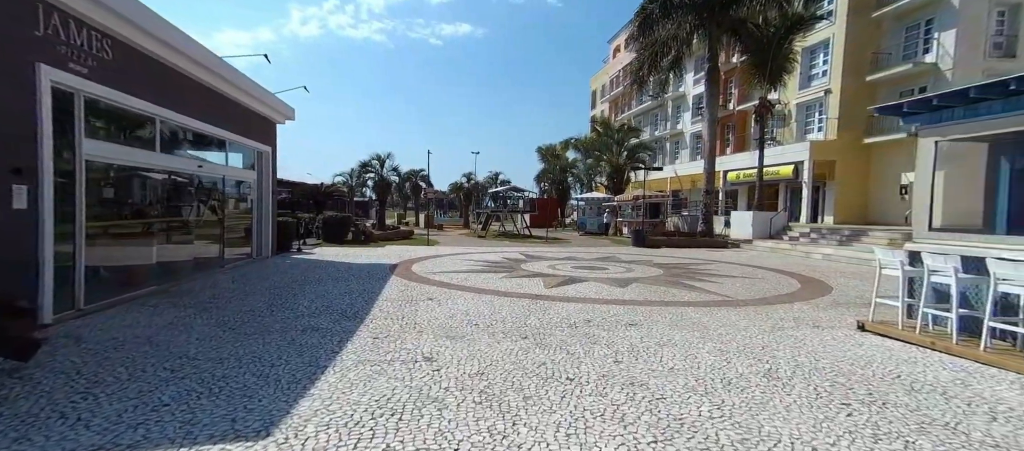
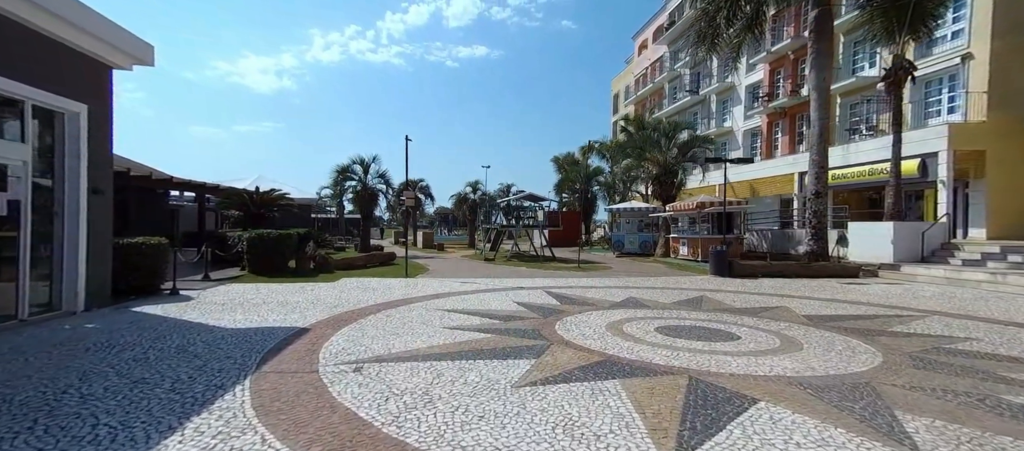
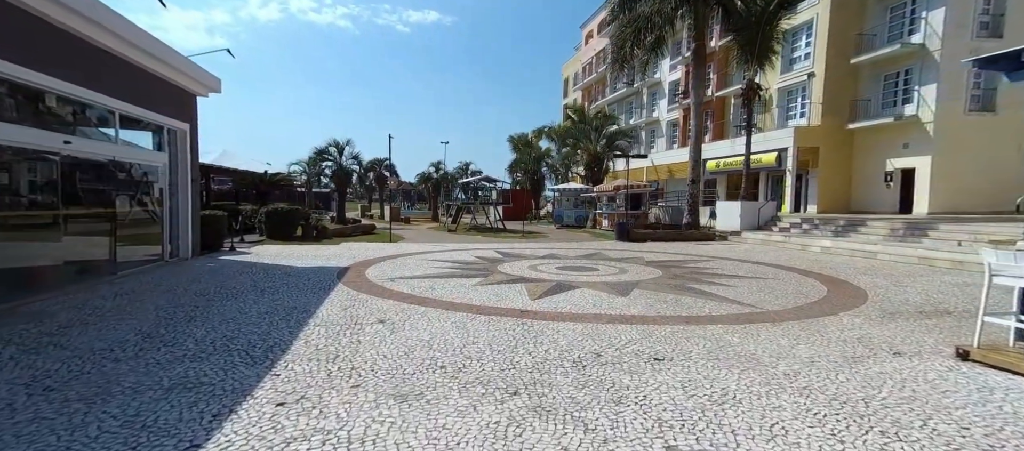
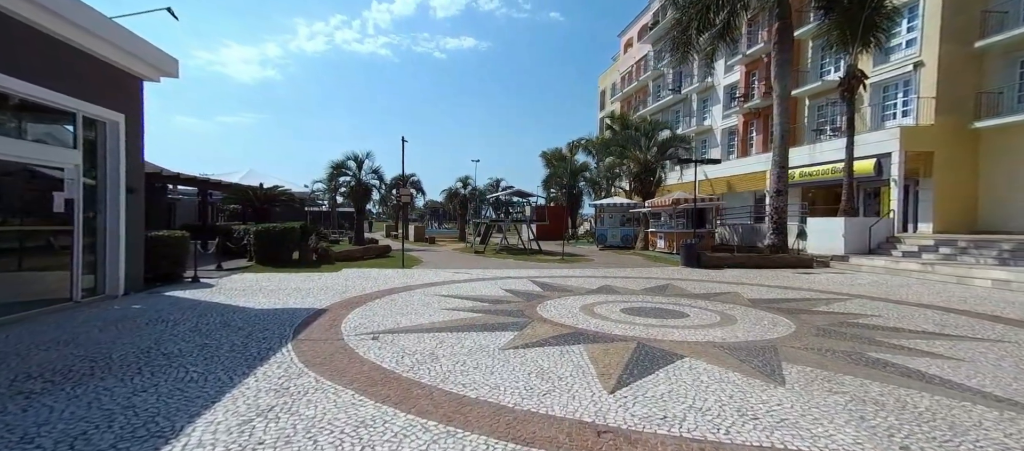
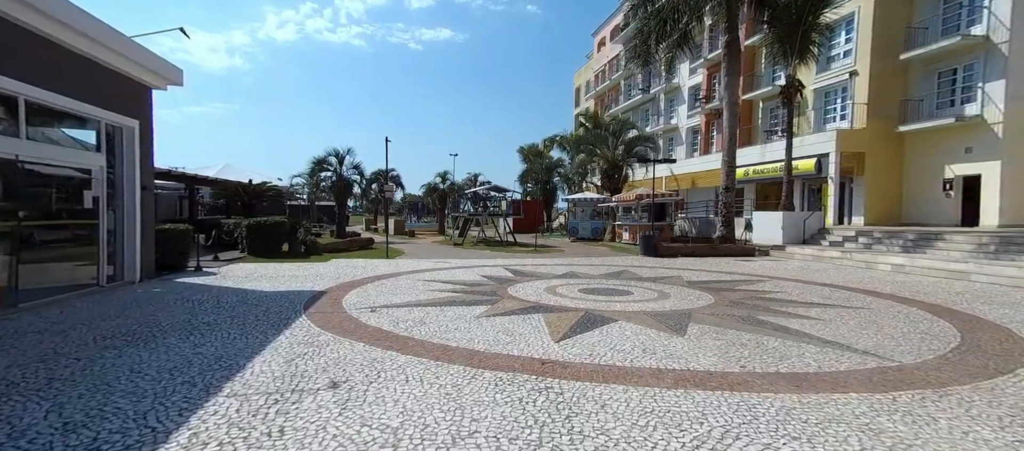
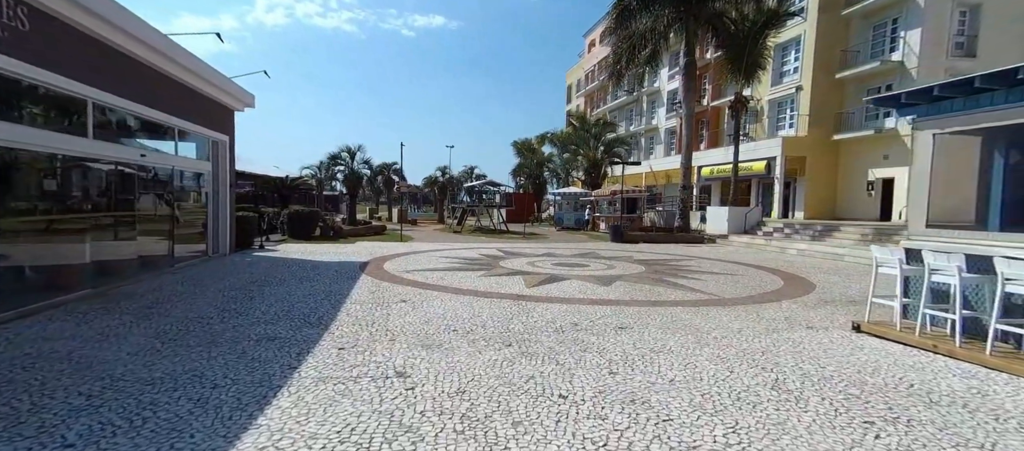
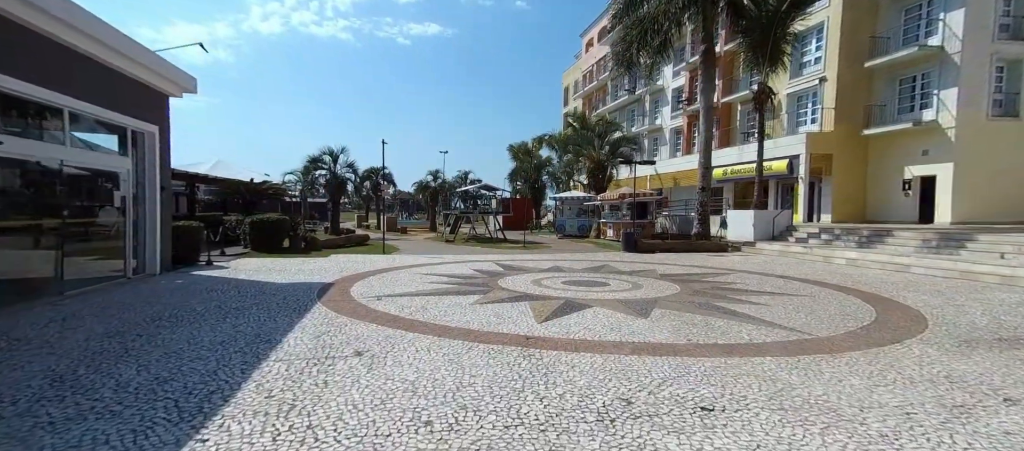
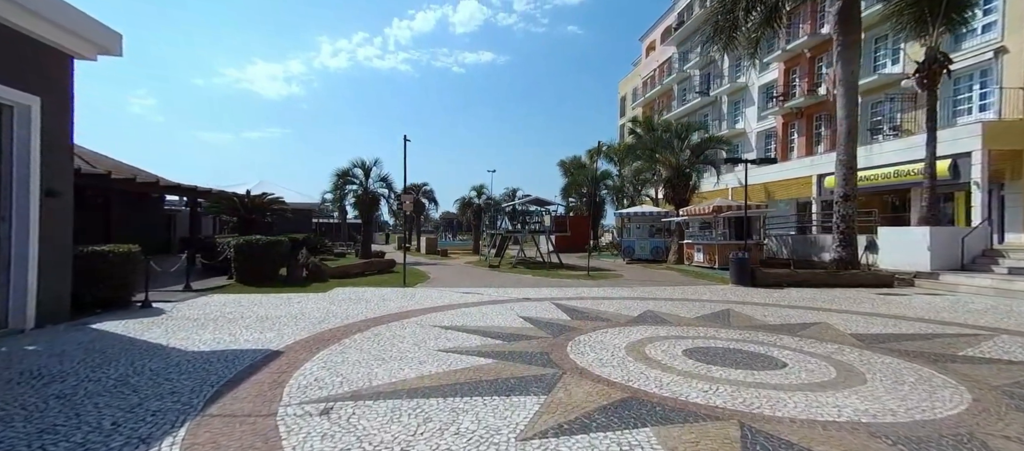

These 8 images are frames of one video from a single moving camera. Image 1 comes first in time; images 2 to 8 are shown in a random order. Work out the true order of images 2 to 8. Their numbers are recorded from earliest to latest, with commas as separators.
6, 3, 7, 5, 4, 2, 8
